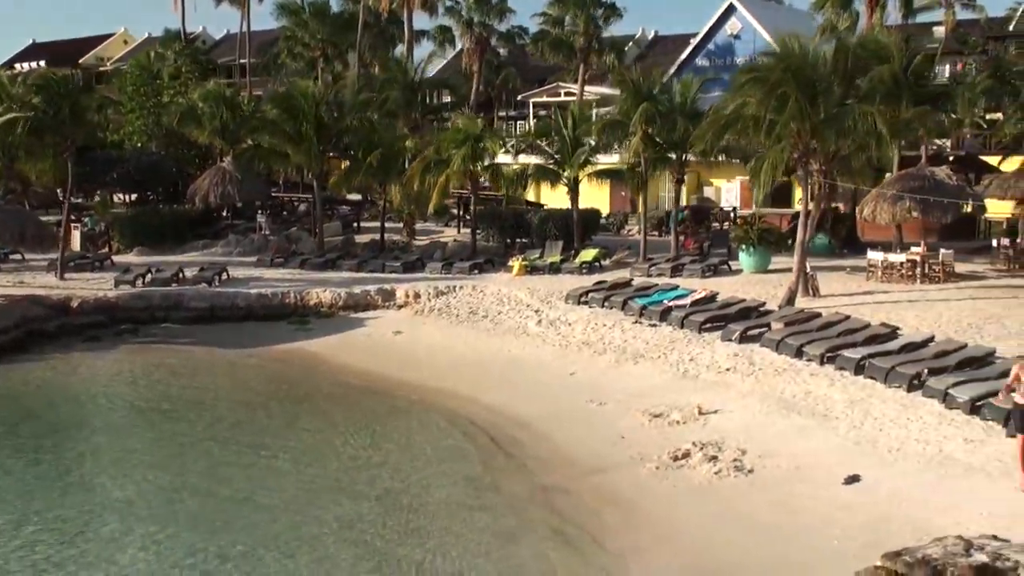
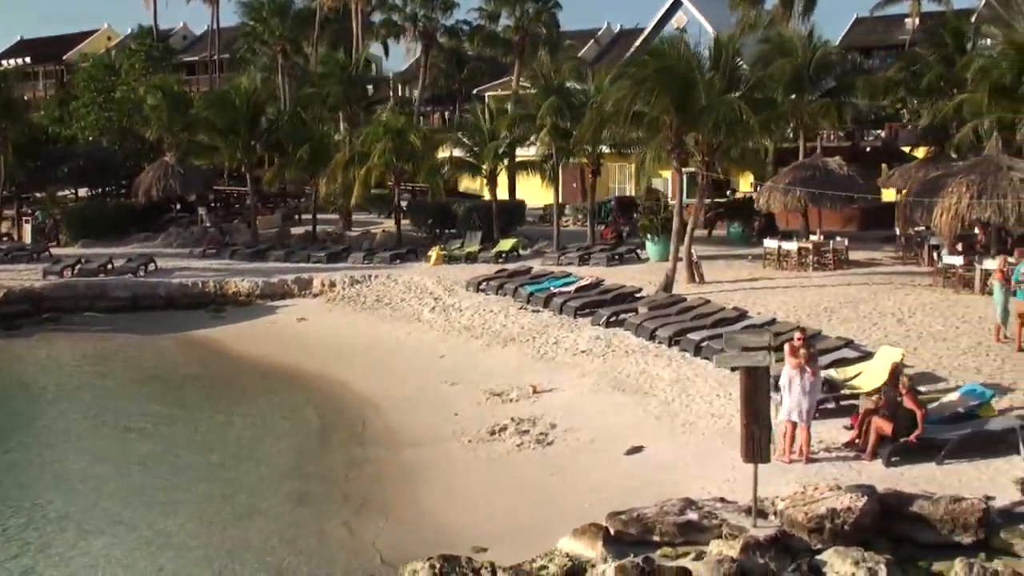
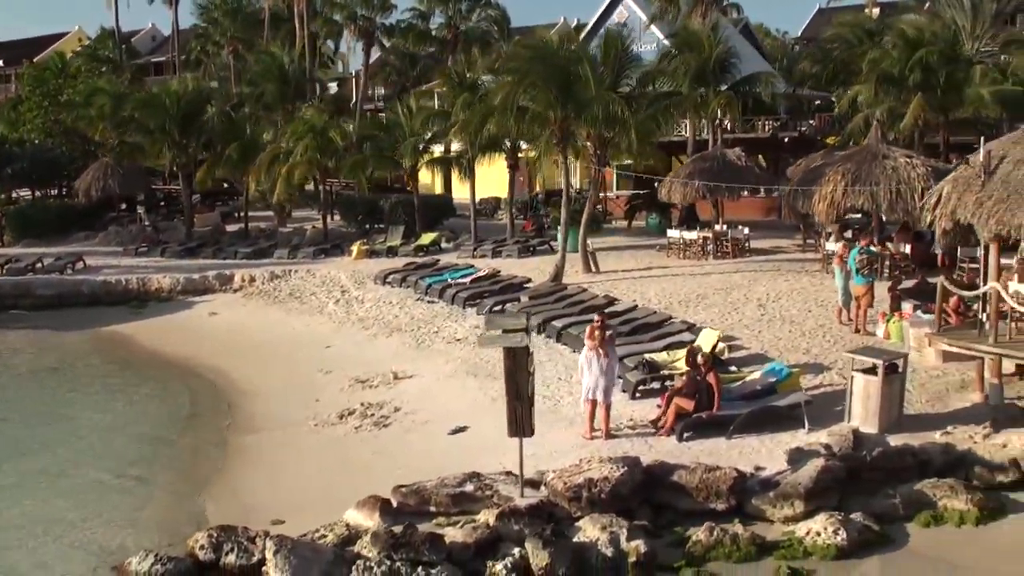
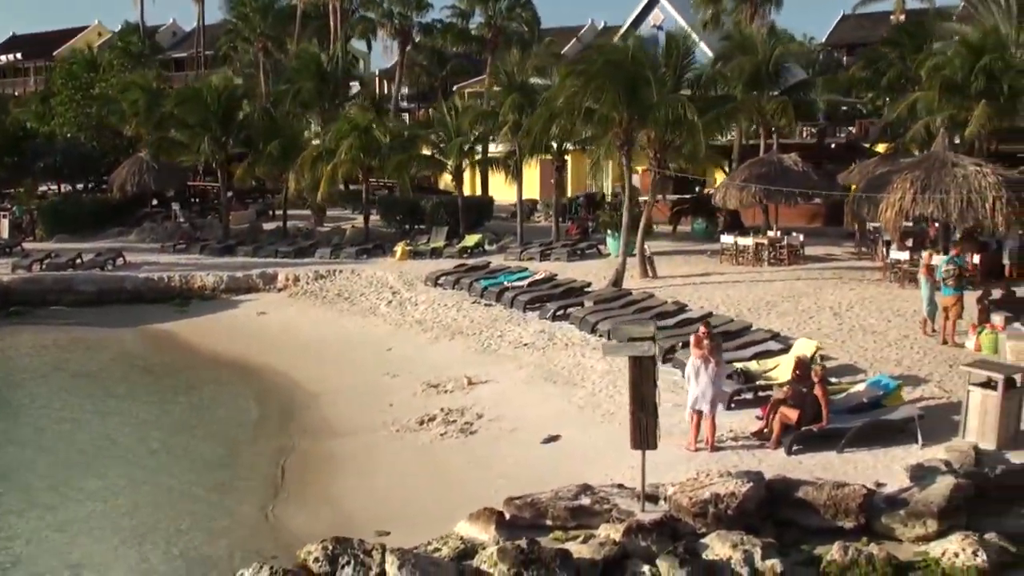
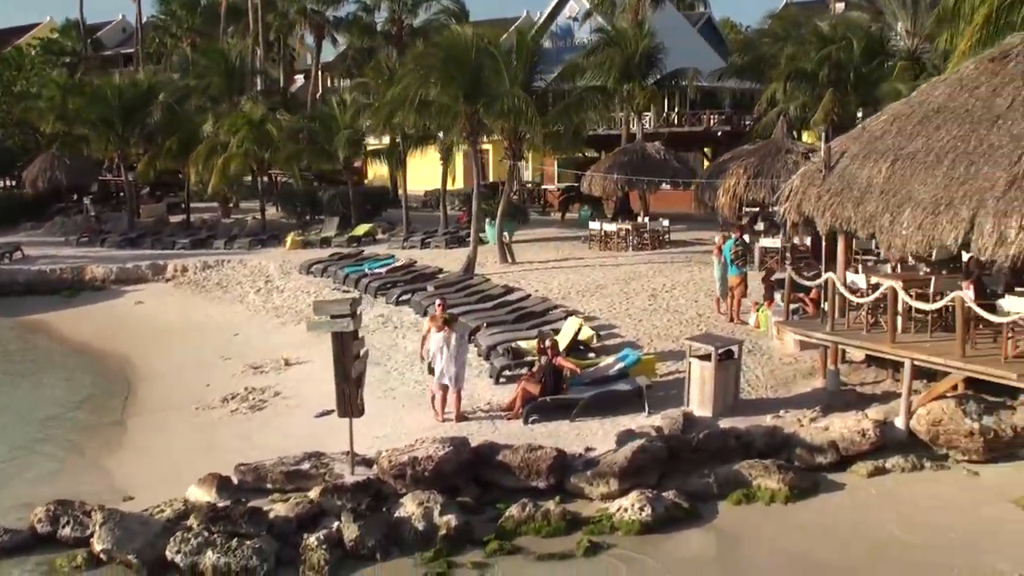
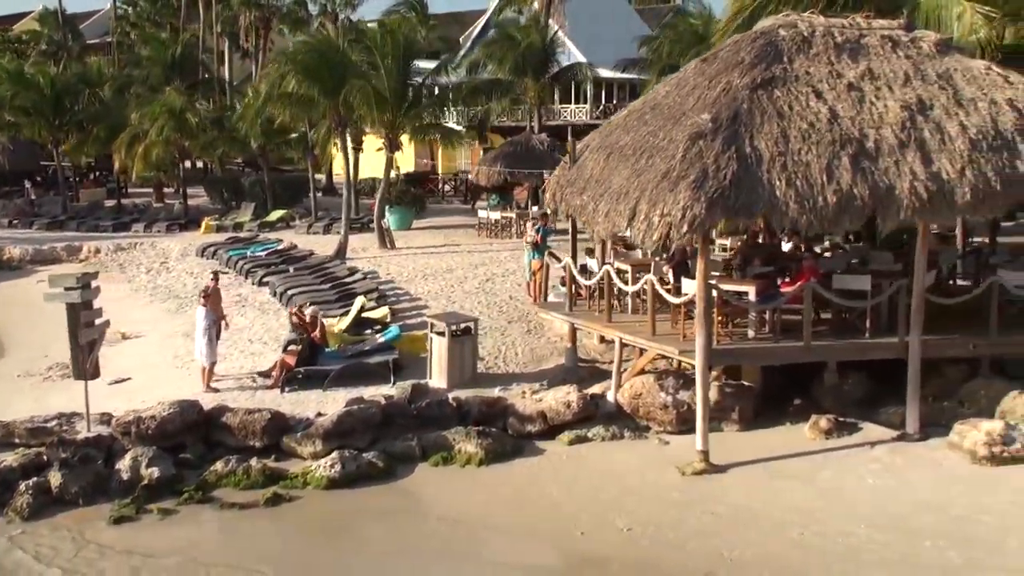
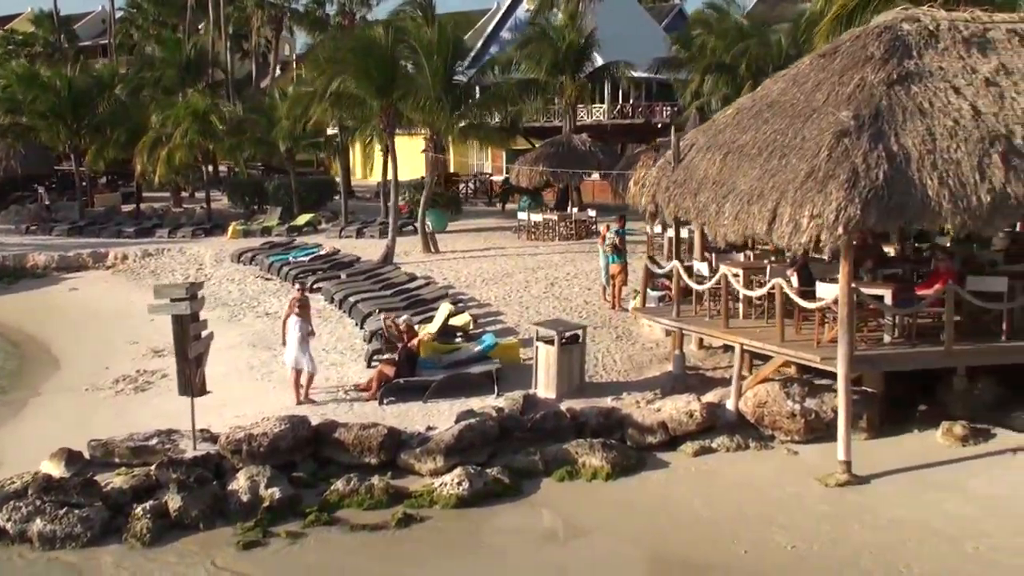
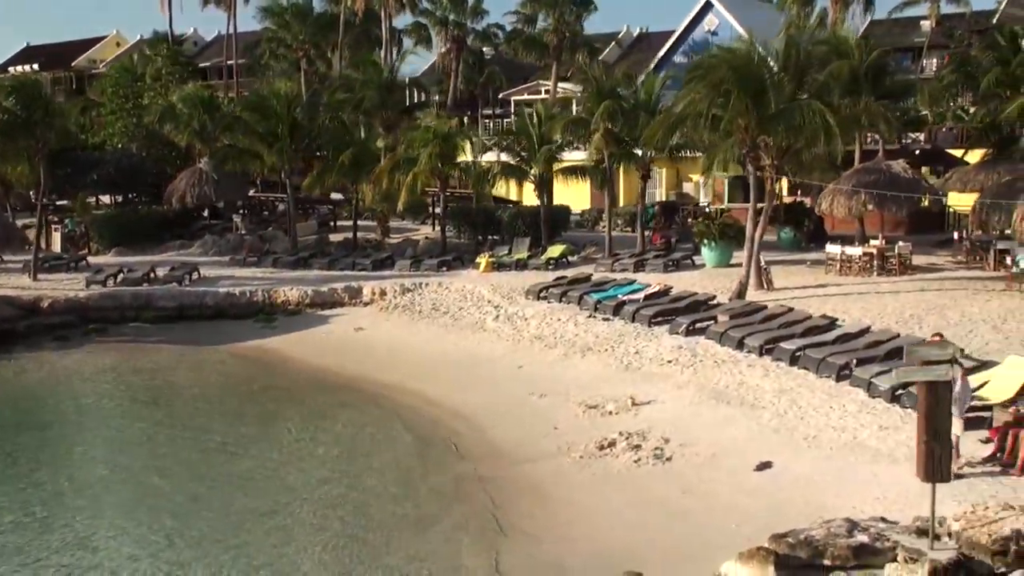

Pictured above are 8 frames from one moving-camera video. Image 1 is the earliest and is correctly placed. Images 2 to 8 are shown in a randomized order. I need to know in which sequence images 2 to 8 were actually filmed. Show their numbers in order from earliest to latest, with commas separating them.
8, 2, 4, 3, 5, 7, 6
